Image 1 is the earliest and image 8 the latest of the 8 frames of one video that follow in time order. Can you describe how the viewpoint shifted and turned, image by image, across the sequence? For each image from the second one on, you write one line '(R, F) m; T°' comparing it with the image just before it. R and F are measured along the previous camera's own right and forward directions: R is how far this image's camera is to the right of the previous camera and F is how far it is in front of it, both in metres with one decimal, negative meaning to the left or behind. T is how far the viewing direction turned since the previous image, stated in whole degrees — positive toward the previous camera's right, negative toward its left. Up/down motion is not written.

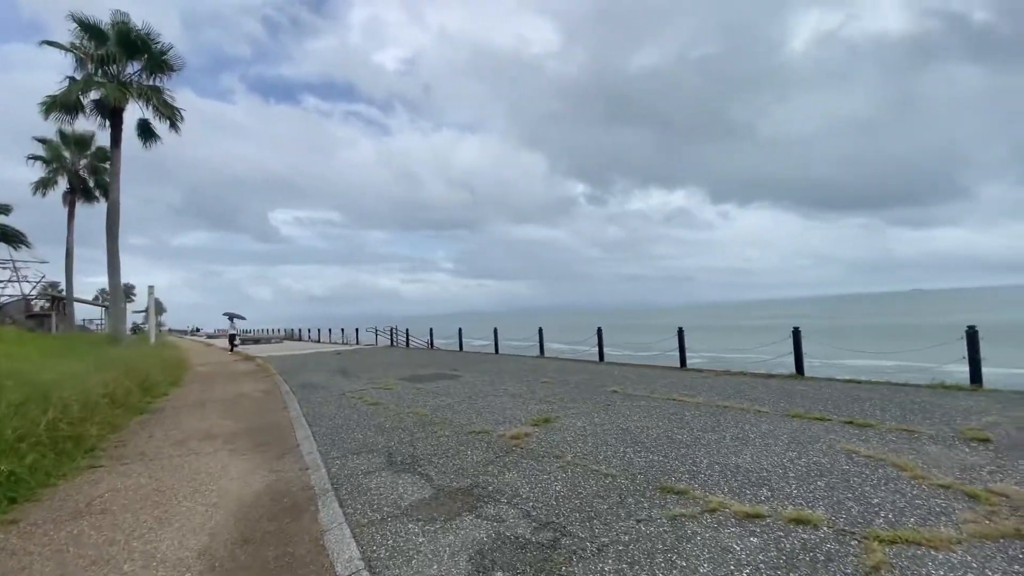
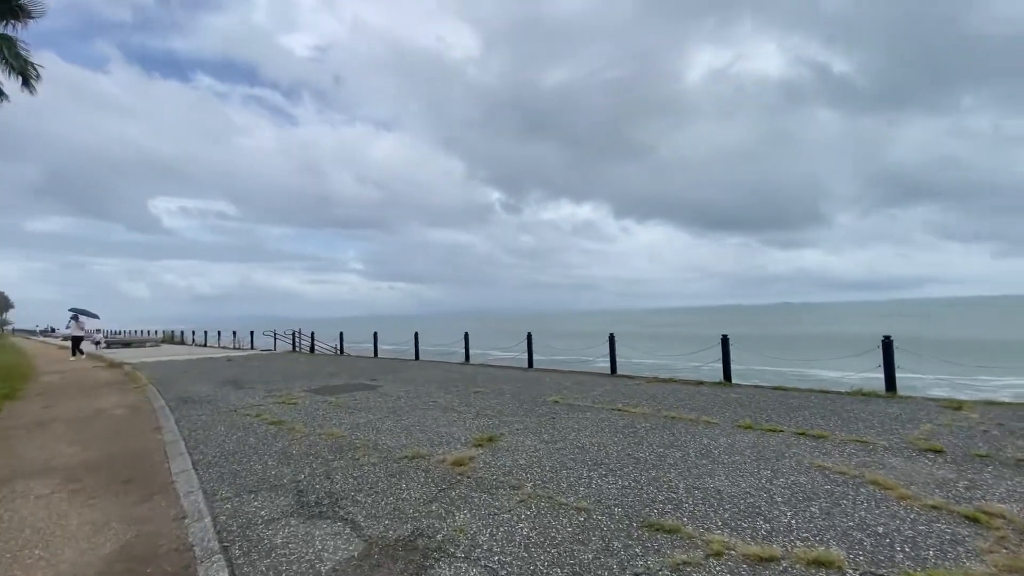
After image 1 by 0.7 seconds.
(-0.4, +0.9) m; +10°
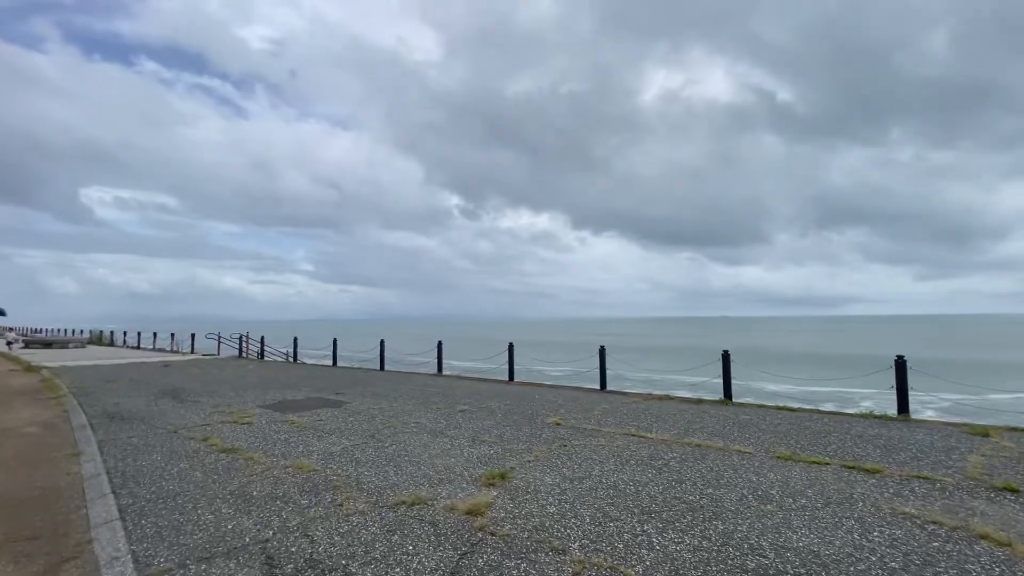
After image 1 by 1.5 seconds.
(-0.7, +1.0) m; +5°
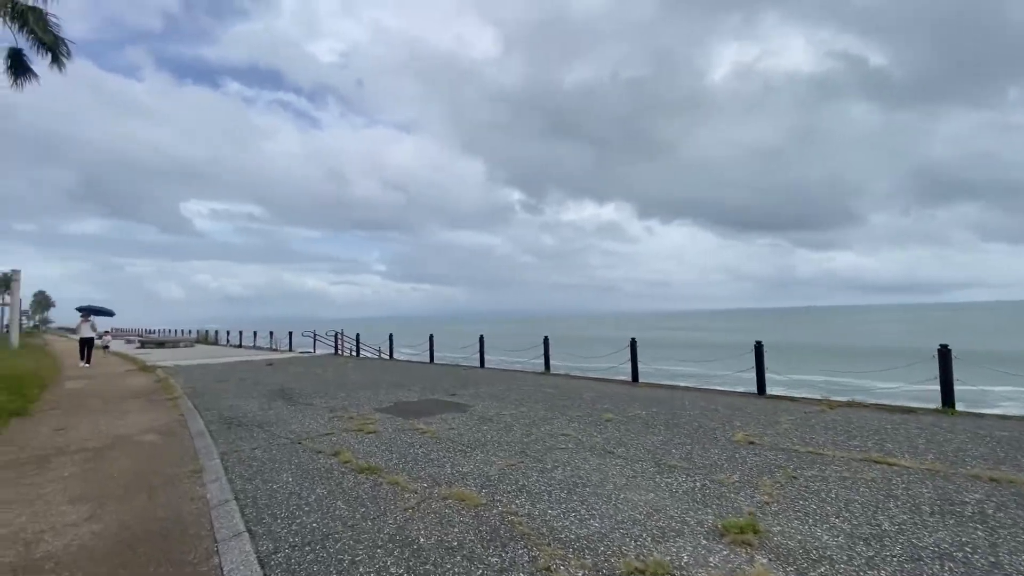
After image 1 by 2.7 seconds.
(-1.4, +1.3) m; -8°
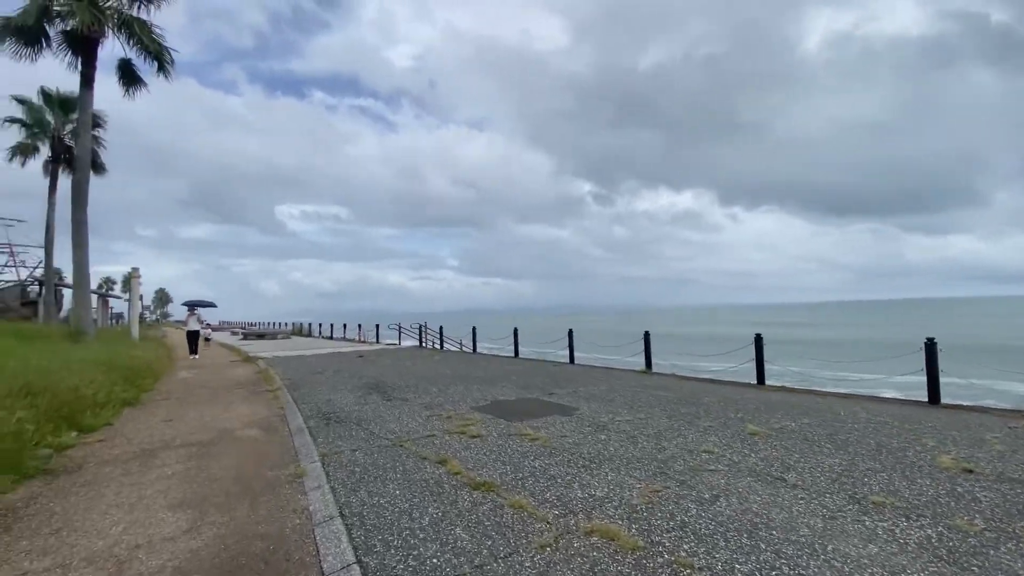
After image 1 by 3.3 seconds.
(-0.6, +0.9) m; -8°
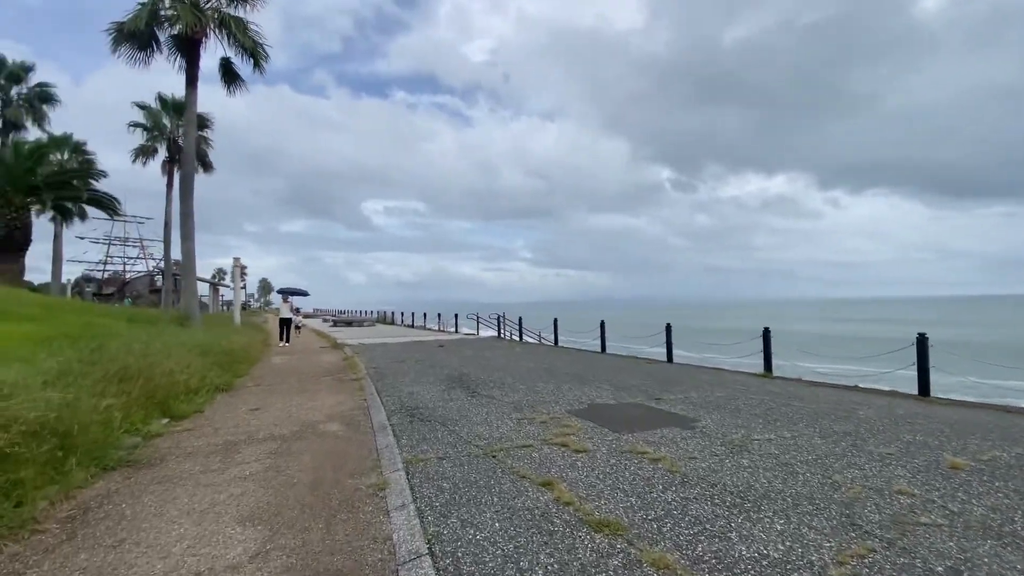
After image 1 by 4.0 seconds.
(-0.4, +1.0) m; -9°
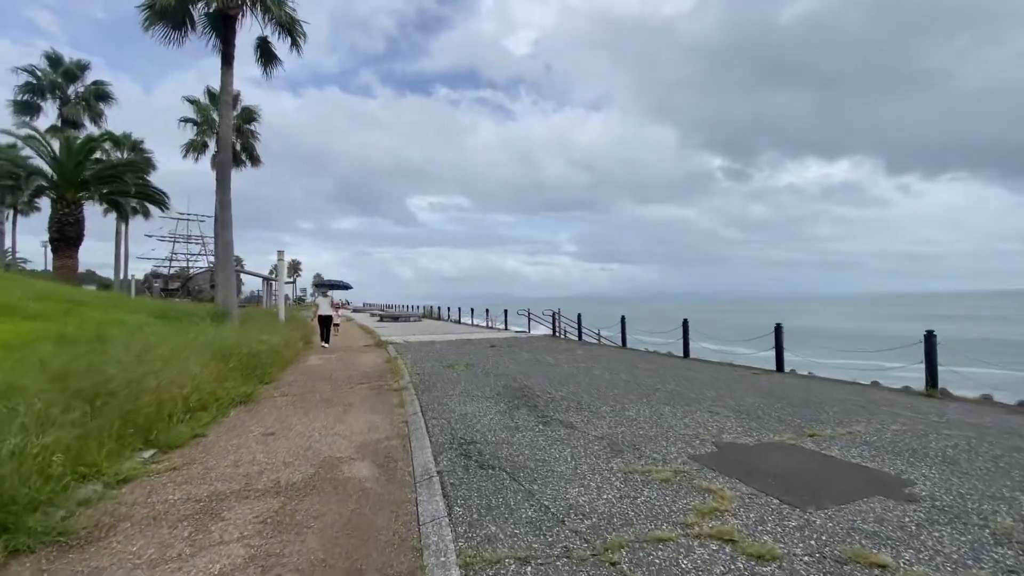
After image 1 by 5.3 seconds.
(-0.5, +2.1) m; -5°
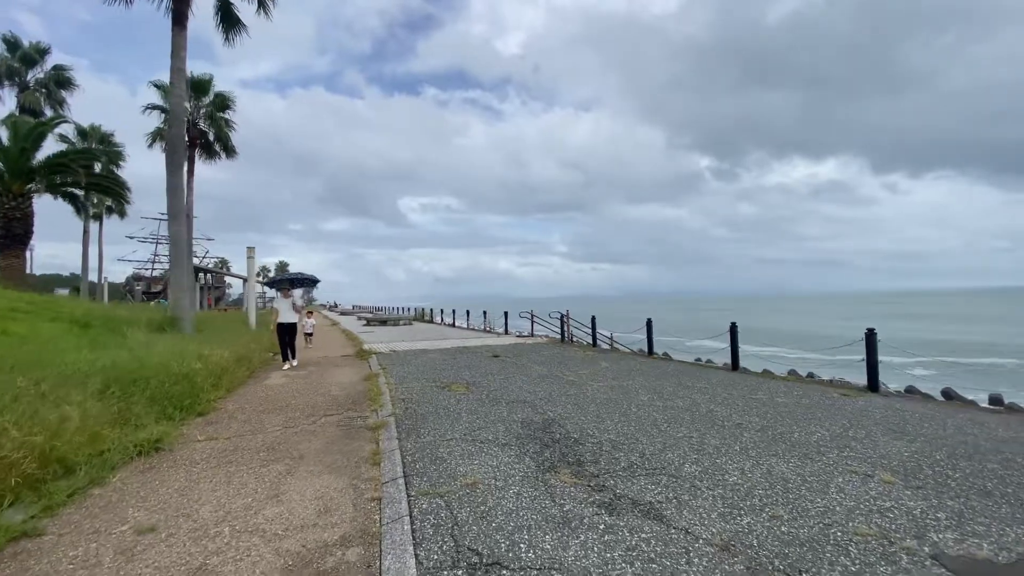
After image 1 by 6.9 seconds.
(-0.4, +2.4) m; +1°
